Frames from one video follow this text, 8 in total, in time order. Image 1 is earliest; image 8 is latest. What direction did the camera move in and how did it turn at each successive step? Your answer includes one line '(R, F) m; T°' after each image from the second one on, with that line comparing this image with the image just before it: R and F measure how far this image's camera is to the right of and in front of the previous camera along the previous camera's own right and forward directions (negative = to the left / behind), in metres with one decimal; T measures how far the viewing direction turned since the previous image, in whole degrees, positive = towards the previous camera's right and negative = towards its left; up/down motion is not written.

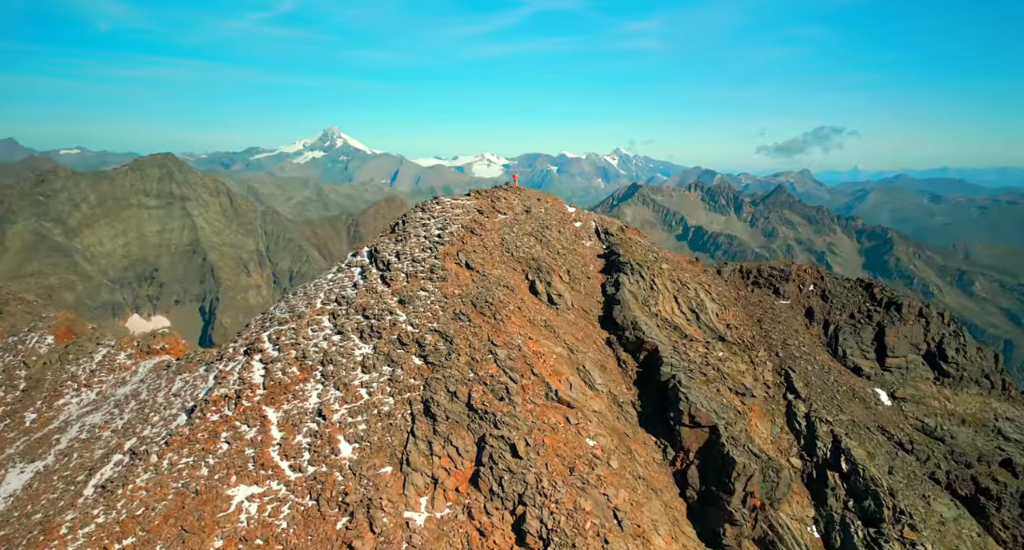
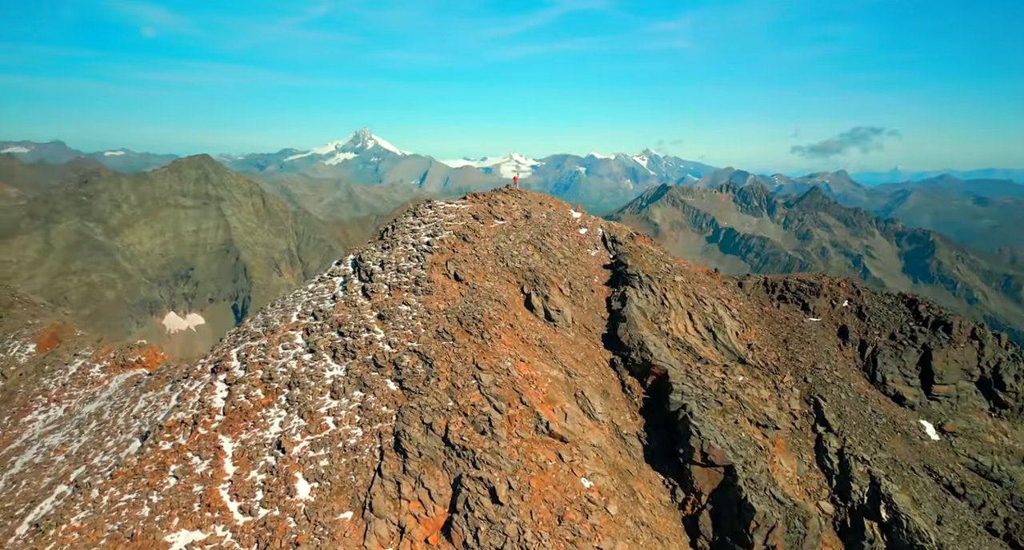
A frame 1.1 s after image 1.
(+2.7, +4.9) m; -3°
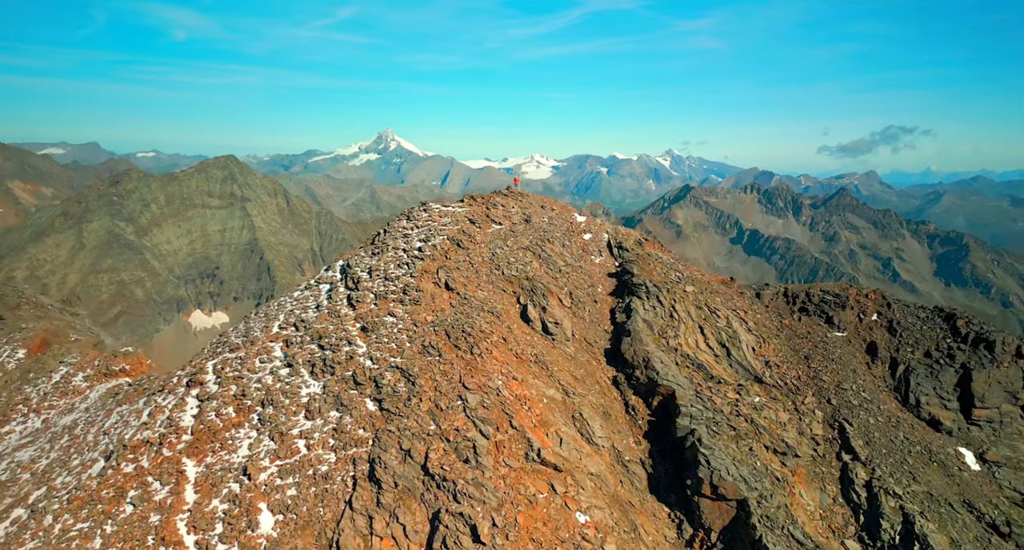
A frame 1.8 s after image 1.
(+1.9, +3.3) m; -2°
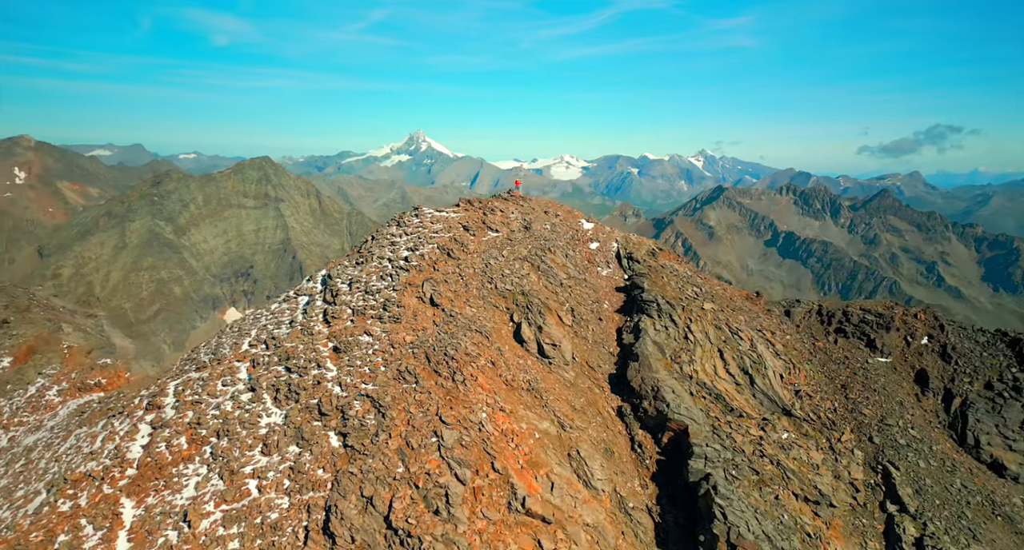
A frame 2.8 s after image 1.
(+2.4, +4.7) m; -3°
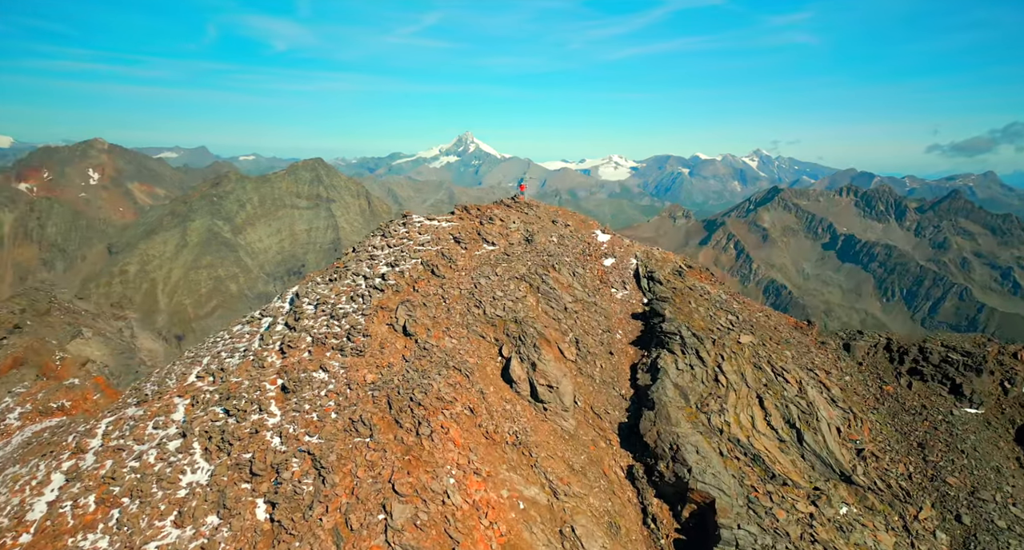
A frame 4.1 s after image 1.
(+3.1, +6.8) m; -5°
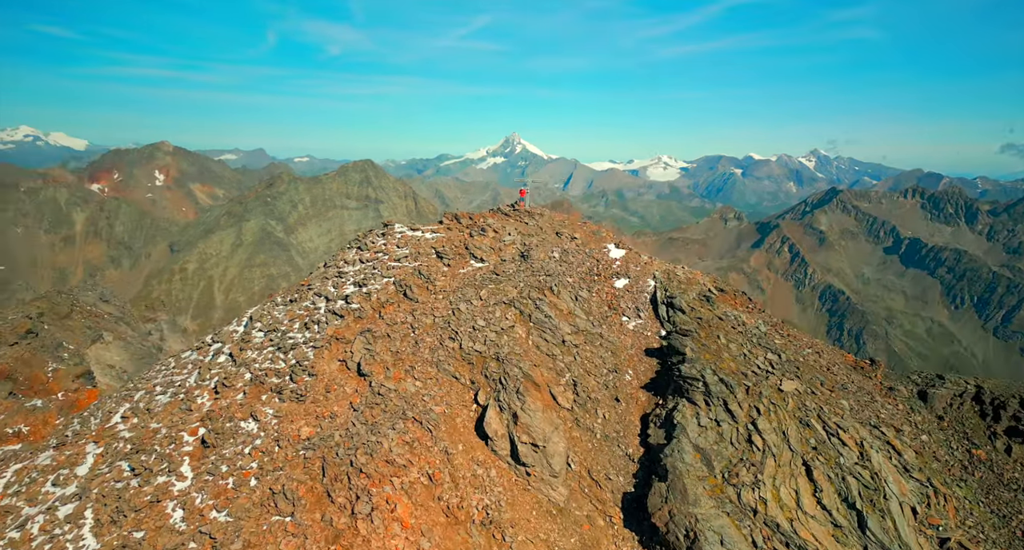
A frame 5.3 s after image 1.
(+3.0, +6.3) m; -5°
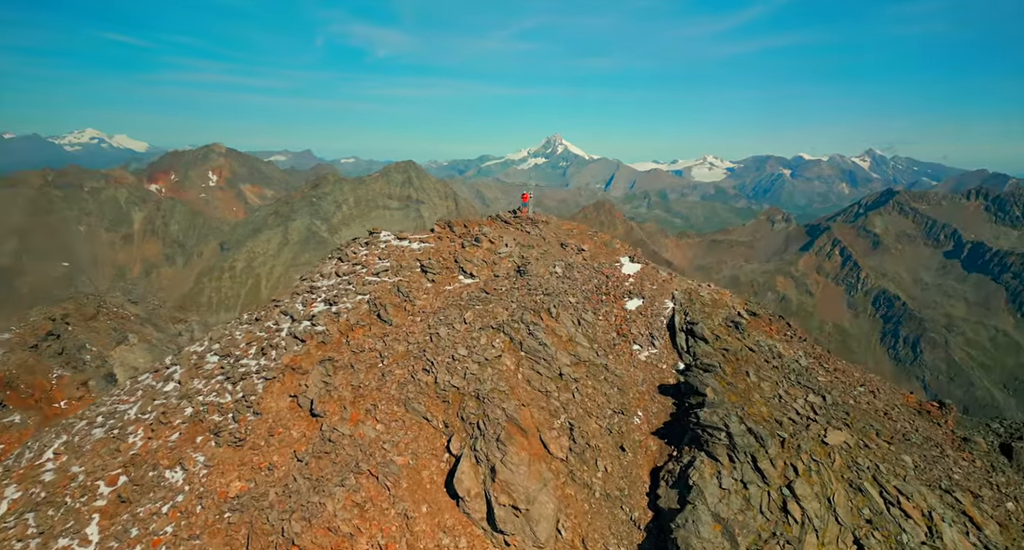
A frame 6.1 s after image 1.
(+2.2, +4.4) m; -4°
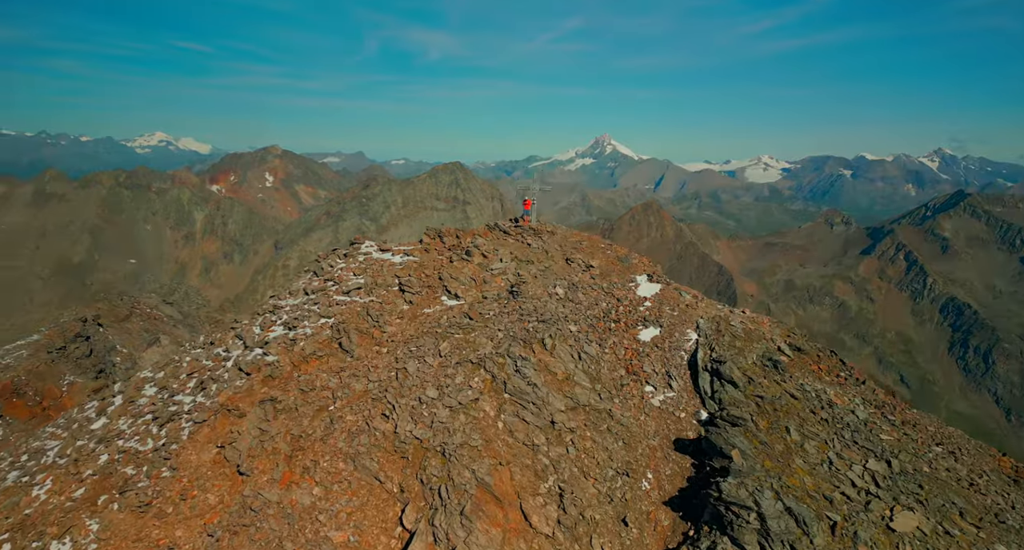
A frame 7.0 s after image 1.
(+2.2, +4.5) m; -5°
